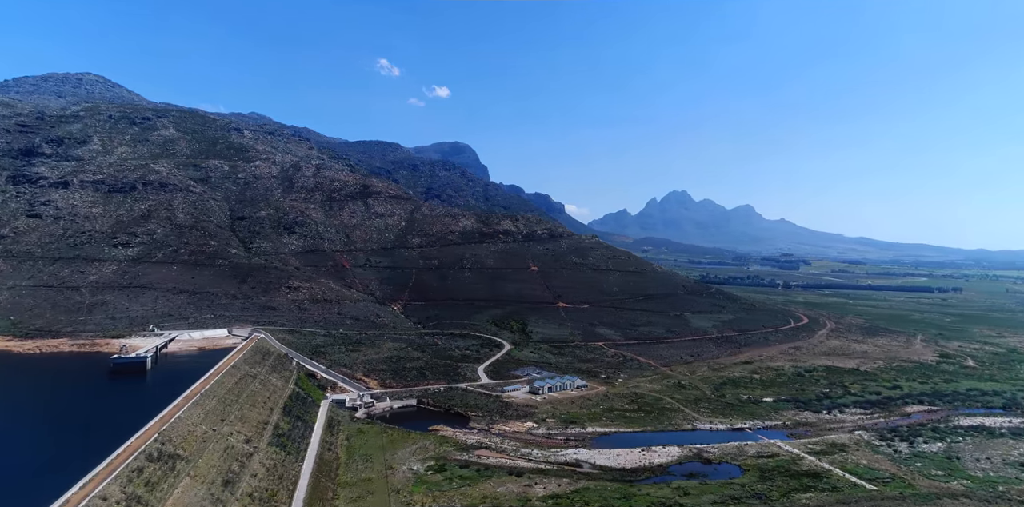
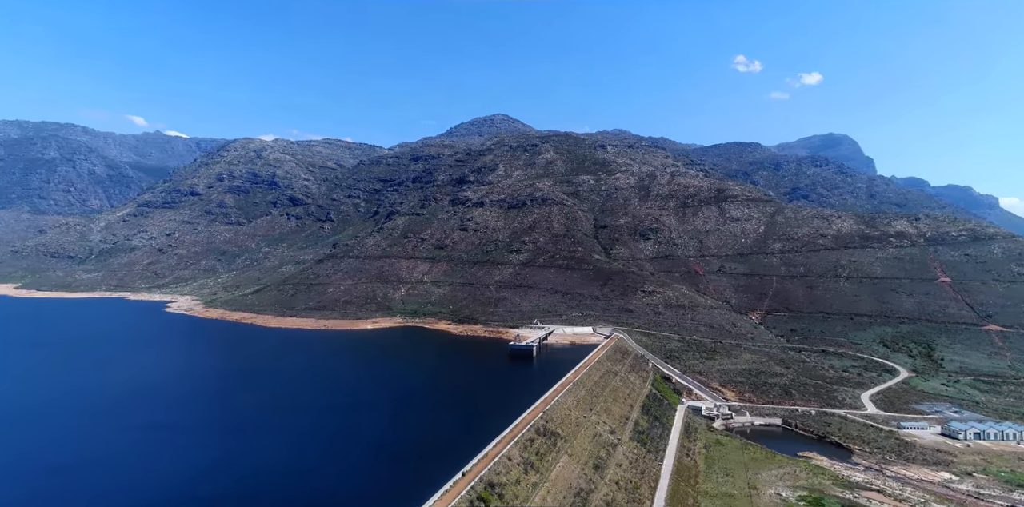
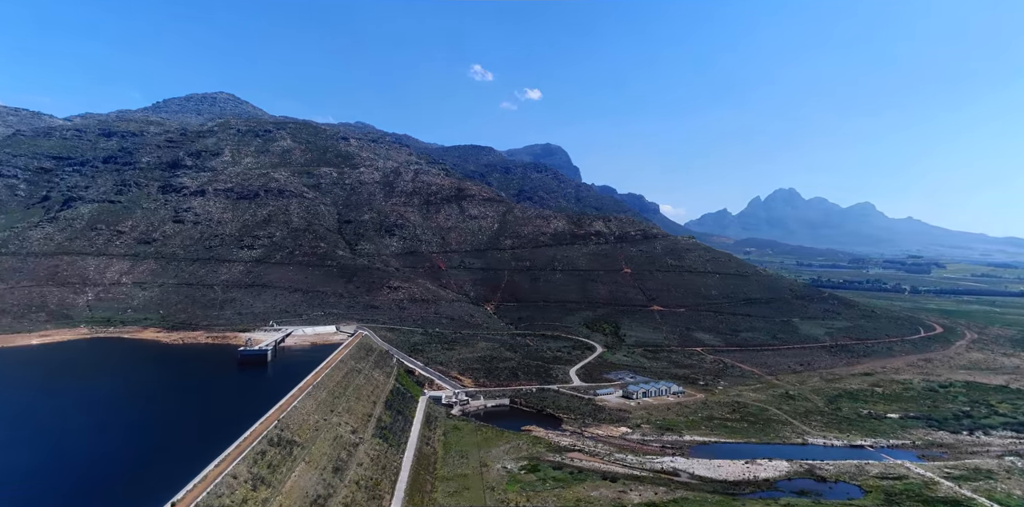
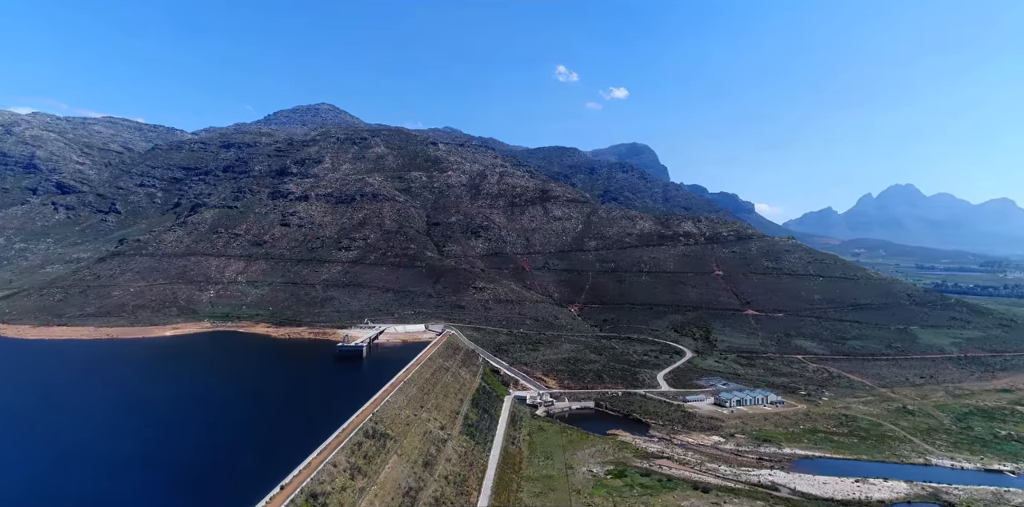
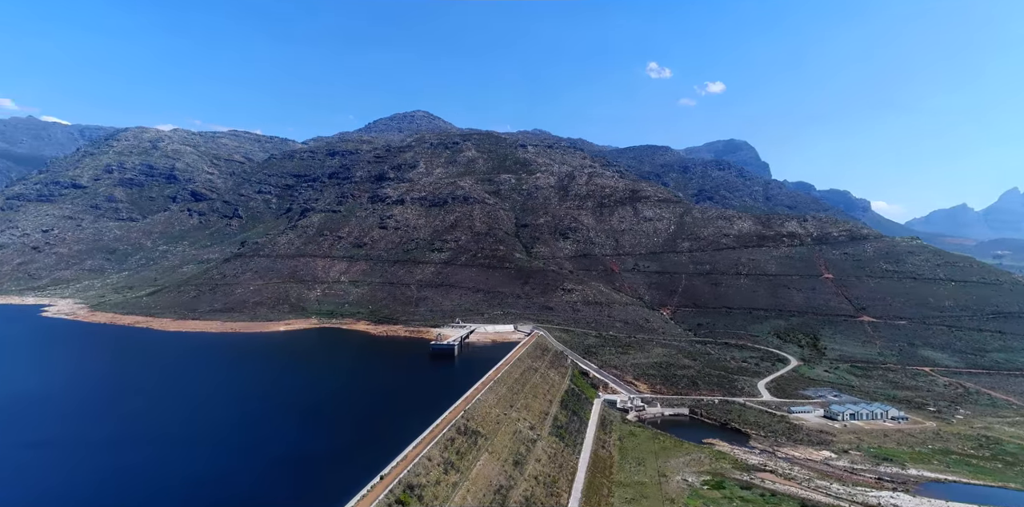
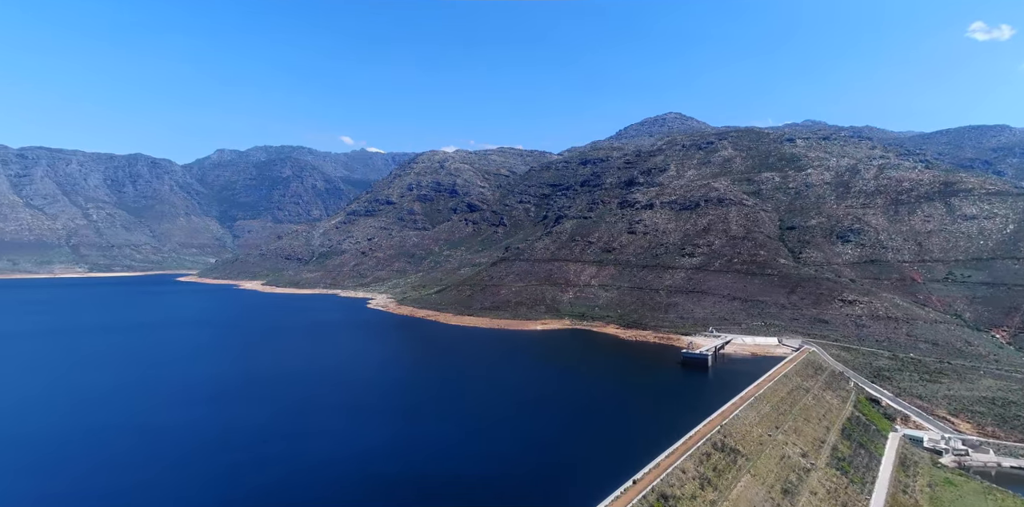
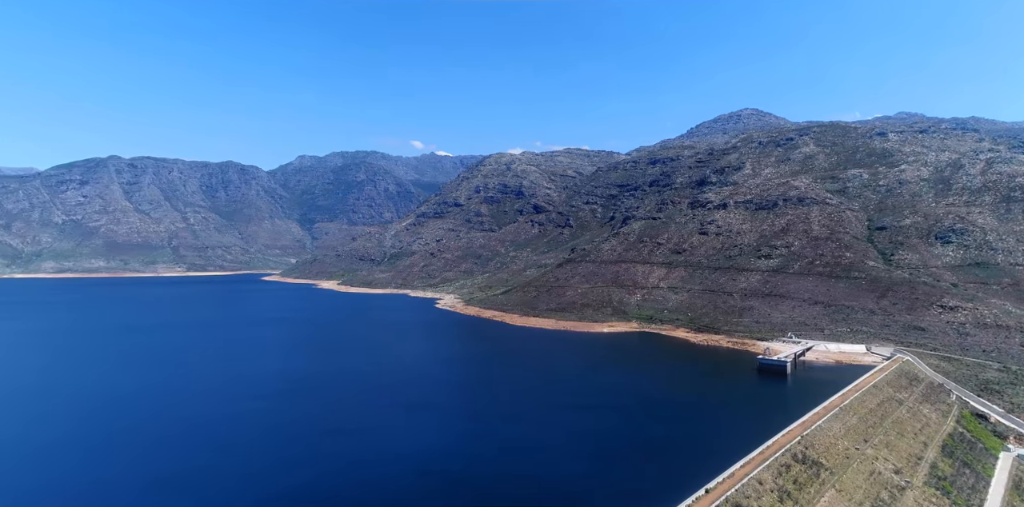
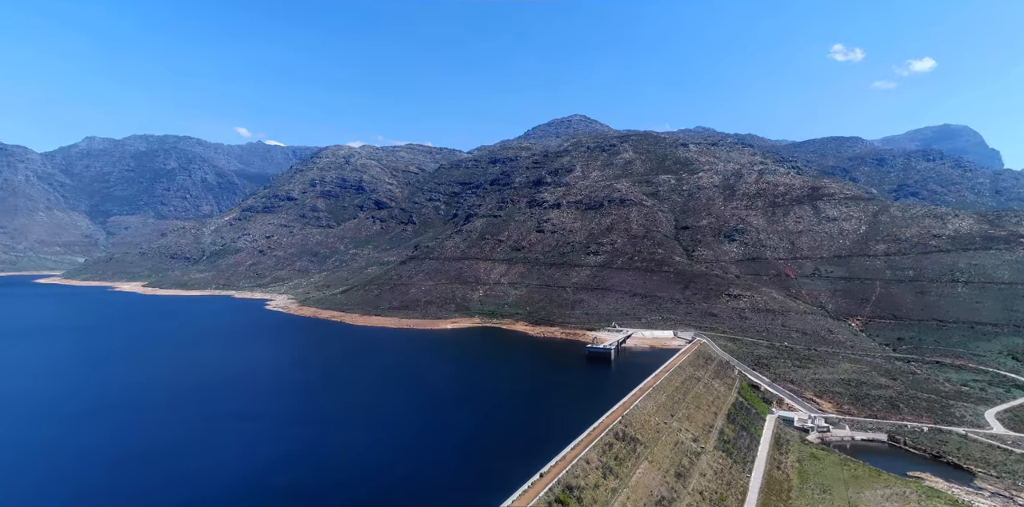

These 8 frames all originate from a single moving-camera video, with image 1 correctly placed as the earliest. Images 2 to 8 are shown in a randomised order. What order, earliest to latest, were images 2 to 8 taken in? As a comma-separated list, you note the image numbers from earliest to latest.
3, 4, 5, 2, 8, 6, 7
